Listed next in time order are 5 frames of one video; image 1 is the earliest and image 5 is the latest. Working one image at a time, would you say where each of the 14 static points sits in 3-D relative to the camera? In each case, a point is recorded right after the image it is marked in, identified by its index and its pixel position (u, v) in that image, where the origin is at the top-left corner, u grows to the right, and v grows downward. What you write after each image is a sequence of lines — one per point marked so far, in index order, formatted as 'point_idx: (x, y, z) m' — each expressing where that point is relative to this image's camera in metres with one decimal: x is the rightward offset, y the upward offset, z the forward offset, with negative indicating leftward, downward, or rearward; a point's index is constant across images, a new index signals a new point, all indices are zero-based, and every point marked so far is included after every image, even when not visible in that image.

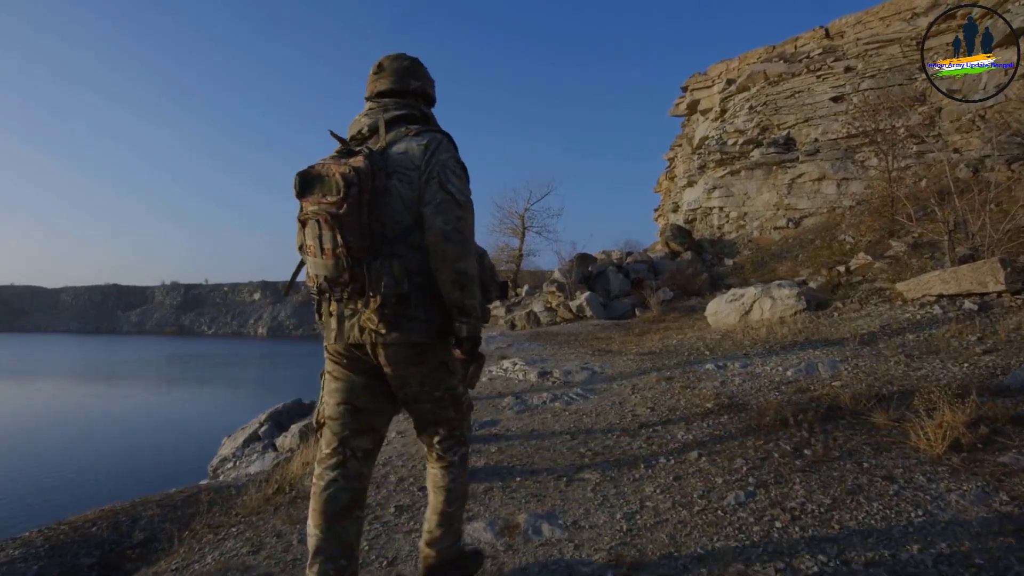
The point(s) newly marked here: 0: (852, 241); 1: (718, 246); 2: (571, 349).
0: (+8.3, +1.1, +14.1) m
1: (+6.5, +1.3, +18.1) m
2: (+0.9, -1.0, +9.4) m
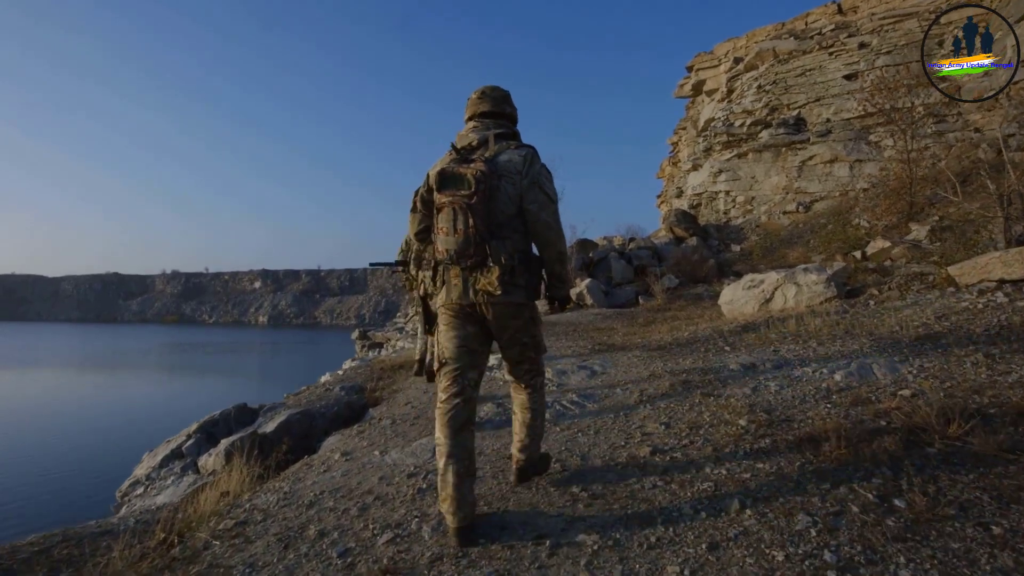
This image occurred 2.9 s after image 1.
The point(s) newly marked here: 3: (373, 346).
0: (+8.2, +1.4, +13.4) m
1: (+6.4, +1.7, +17.4) m
2: (+0.8, -0.8, +8.8) m
3: (-4.1, -1.7, +17.1) m
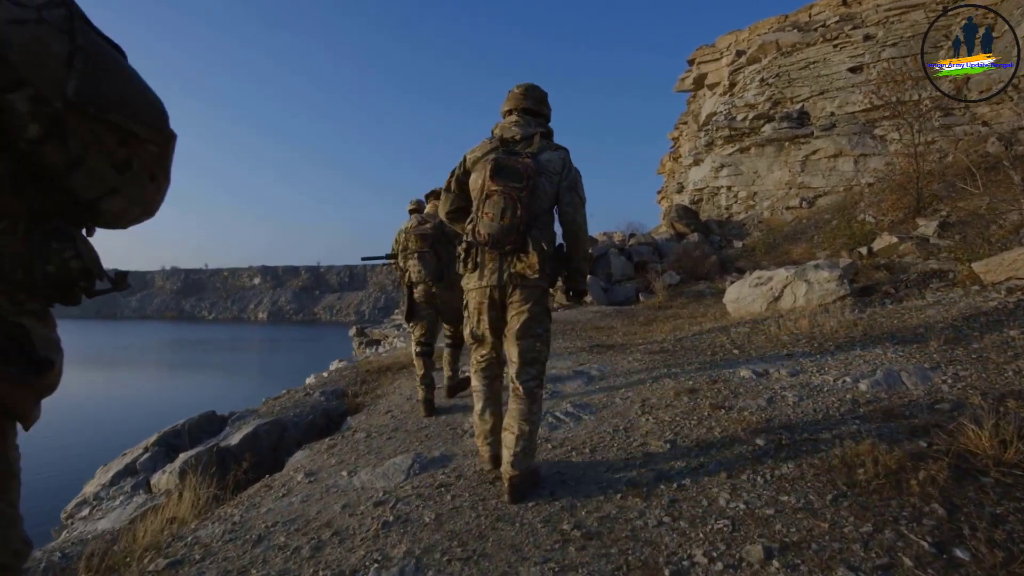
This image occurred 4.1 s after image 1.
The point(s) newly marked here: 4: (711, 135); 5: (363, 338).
0: (+8.2, +1.5, +13.1) m
1: (+6.3, +1.8, +17.1) m
2: (+0.8, -0.8, +8.5) m
3: (-4.1, -1.6, +16.8) m
4: (+6.5, +5.0, +18.8) m
5: (-4.6, -1.6, +18.0) m
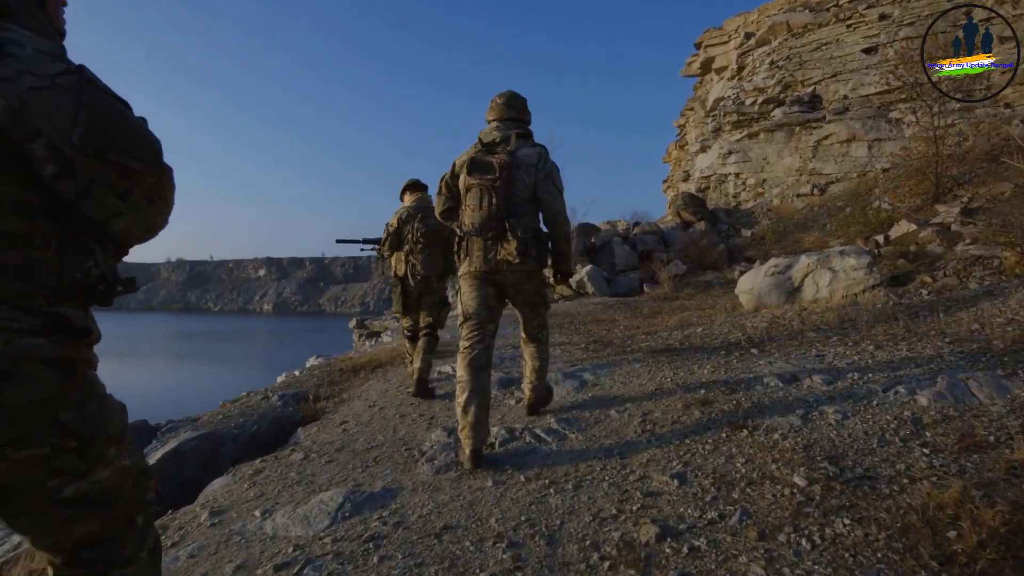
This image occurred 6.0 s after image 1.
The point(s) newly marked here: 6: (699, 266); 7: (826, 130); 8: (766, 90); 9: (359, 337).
0: (+8.2, +1.7, +12.5) m
1: (+6.4, +2.1, +16.5) m
2: (+0.7, -0.6, +8.0) m
3: (-4.1, -1.4, +16.4) m
4: (+6.5, +5.3, +18.2) m
5: (-4.6, -1.3, +17.6) m
6: (+4.2, +0.5, +13.0) m
7: (+8.5, +4.3, +15.7) m
8: (+7.7, +6.0, +17.4) m
9: (-4.4, -1.4, +16.5) m
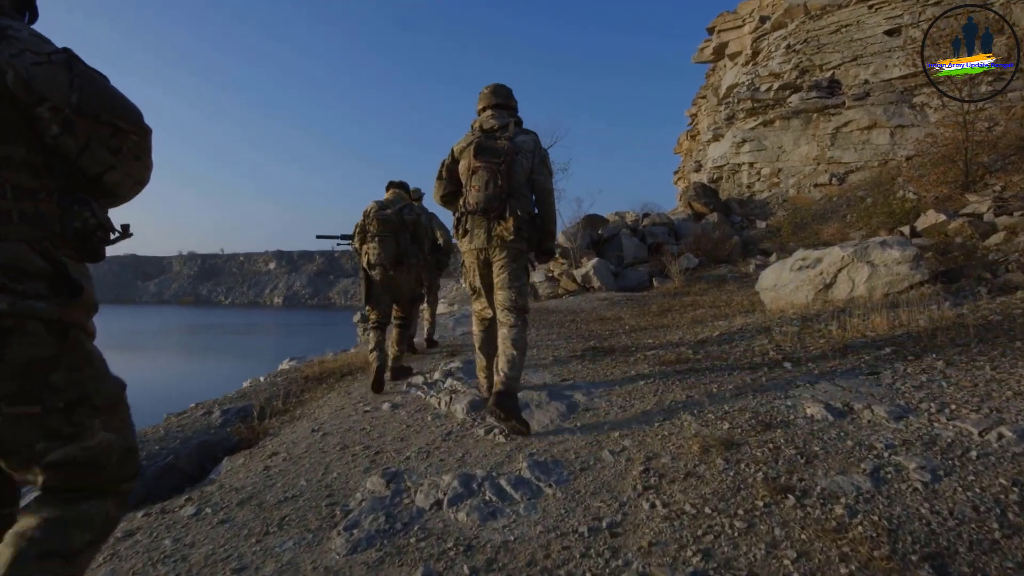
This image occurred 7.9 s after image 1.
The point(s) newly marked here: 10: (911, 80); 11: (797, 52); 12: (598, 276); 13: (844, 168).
0: (+8.2, +1.9, +11.8) m
1: (+6.5, +2.2, +15.8) m
2: (+0.7, -0.6, +7.5) m
3: (-4.0, -1.2, +15.9) m
4: (+6.7, +5.4, +17.5) m
5: (-4.5, -1.1, +17.2) m
6: (+4.2, +0.6, +12.4) m
7: (+8.6, +4.5, +15.0) m
8: (+7.8, +6.1, +16.7) m
9: (-4.3, -1.3, +16.0) m
10: (+9.8, +5.1, +14.3) m
11: (+8.2, +6.8, +16.6) m
12: (+1.8, +0.3, +12.0) m
13: (+8.5, +3.1, +14.8) m
